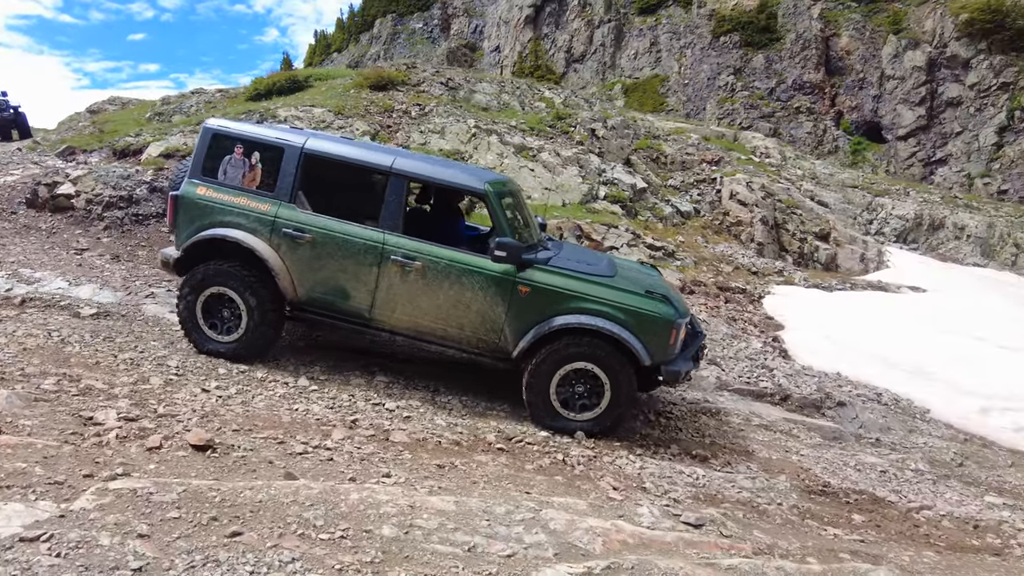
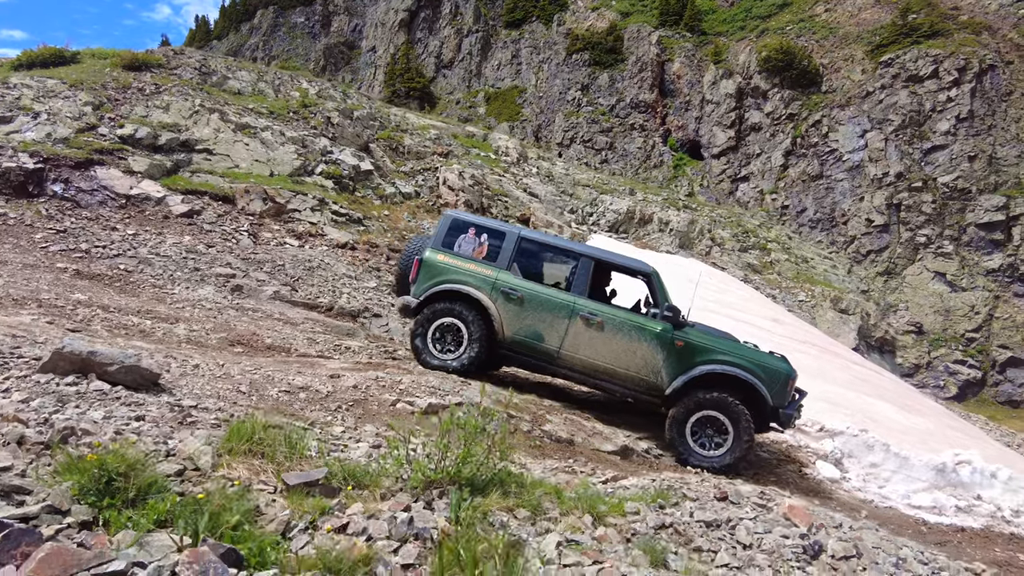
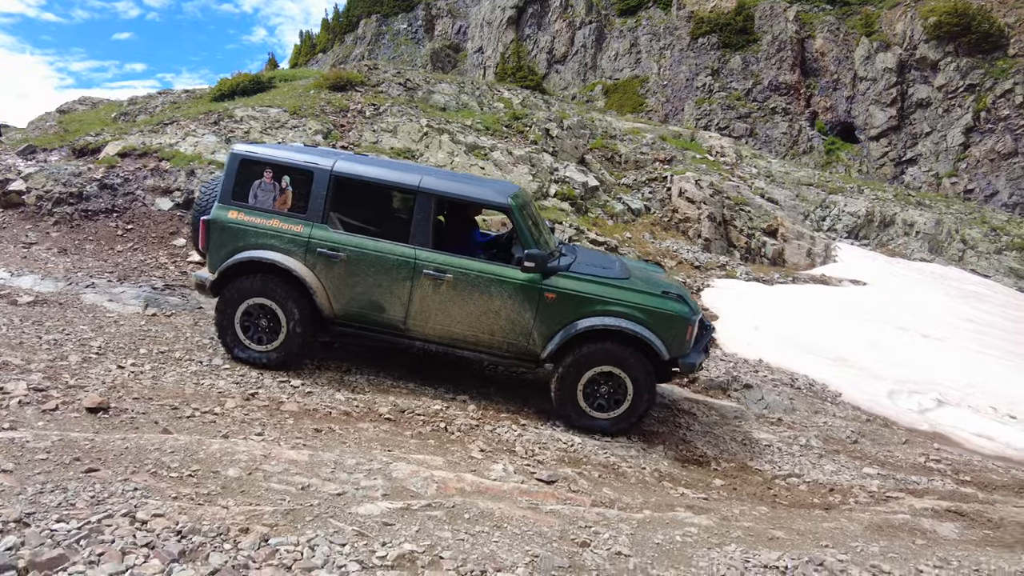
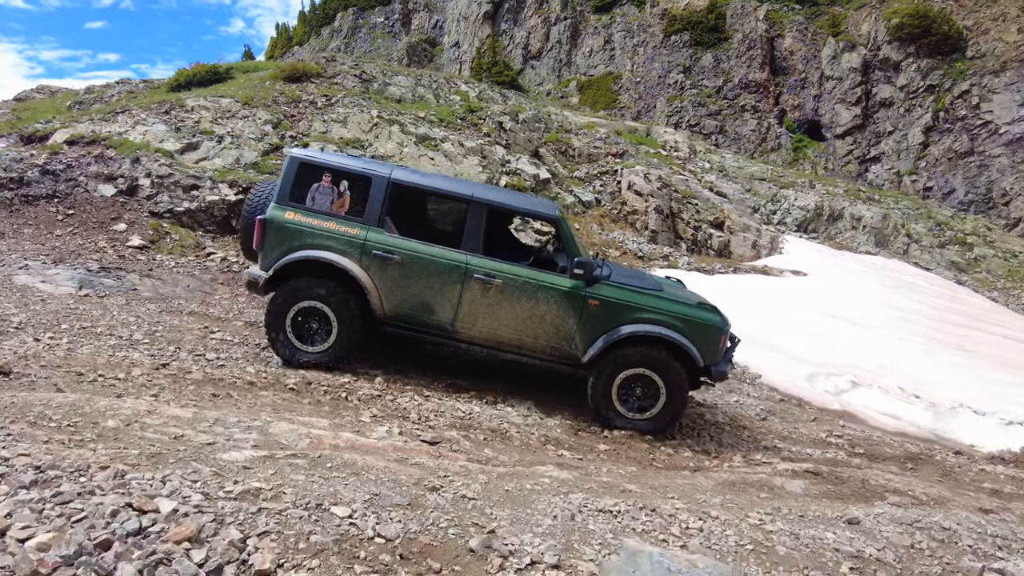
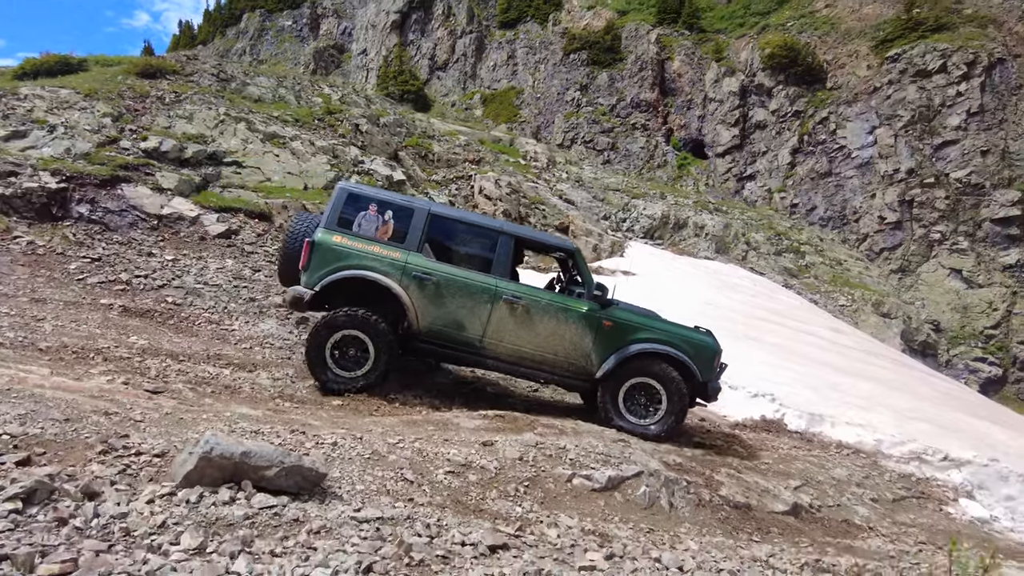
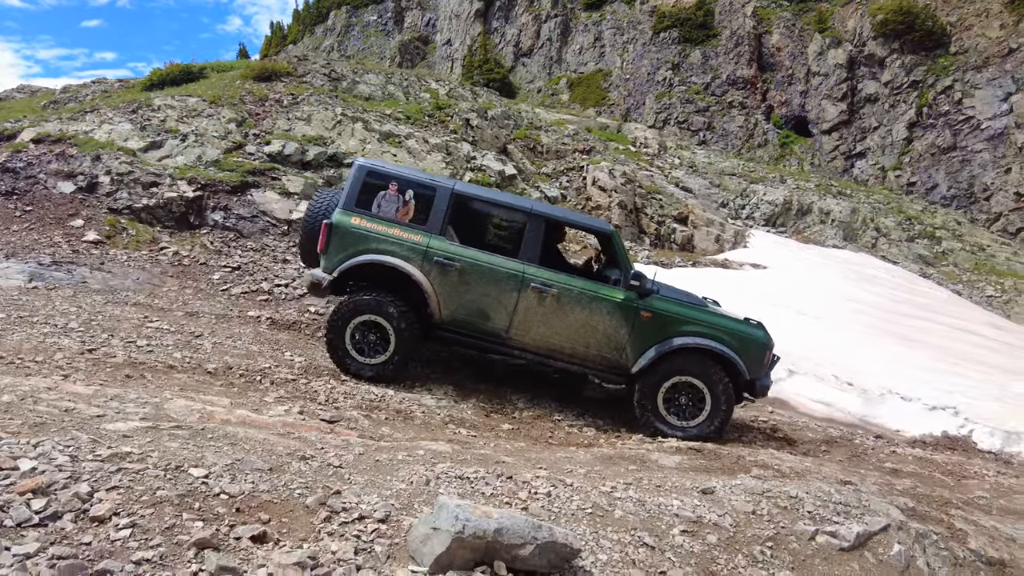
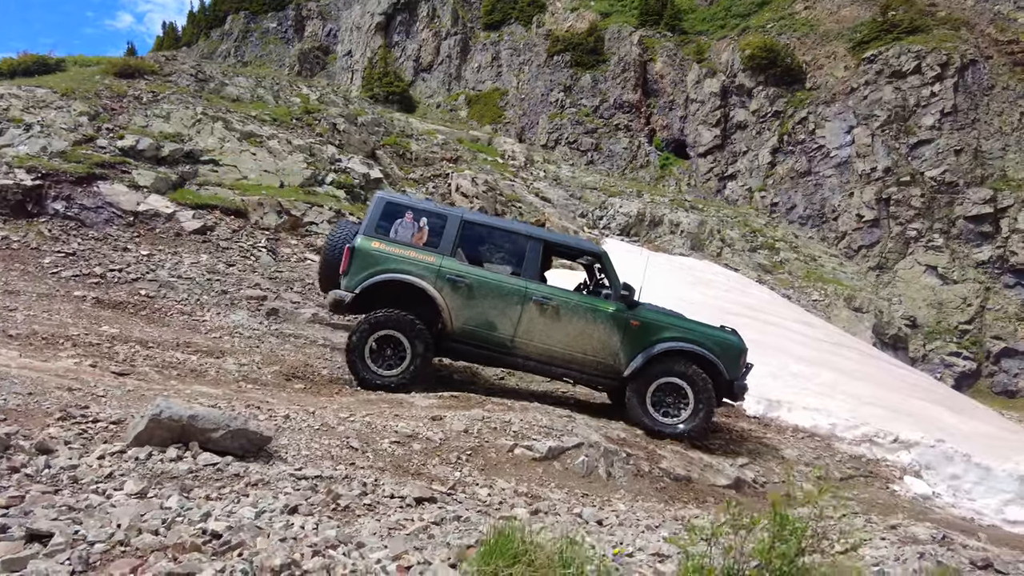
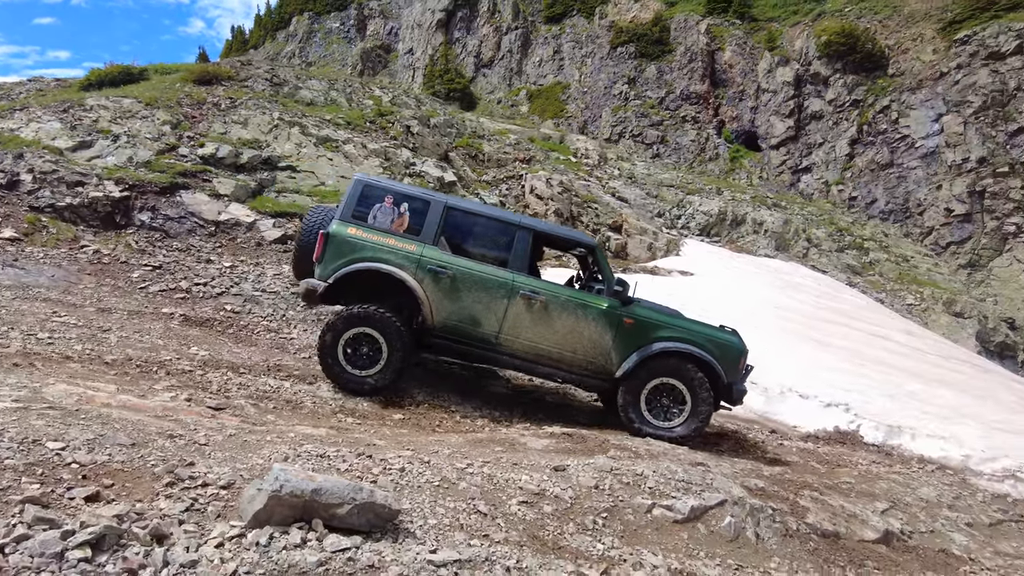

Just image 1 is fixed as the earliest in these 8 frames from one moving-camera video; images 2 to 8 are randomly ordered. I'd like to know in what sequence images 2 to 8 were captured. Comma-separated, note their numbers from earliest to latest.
3, 4, 6, 8, 5, 7, 2
